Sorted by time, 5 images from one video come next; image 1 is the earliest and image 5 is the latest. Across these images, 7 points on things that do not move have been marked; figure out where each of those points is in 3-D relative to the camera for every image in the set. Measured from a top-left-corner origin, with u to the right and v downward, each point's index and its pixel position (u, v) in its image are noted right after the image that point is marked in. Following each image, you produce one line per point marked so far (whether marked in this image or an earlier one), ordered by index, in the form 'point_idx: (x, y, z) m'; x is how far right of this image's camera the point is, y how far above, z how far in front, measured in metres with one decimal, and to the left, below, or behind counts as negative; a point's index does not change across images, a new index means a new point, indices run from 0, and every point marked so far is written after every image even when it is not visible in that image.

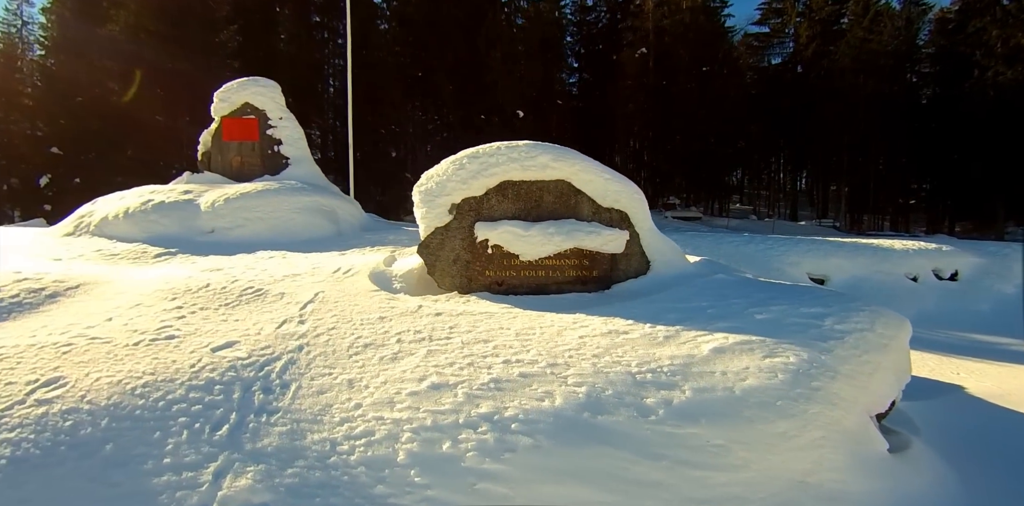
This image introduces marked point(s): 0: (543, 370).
0: (+0.3, -1.0, +4.4) m
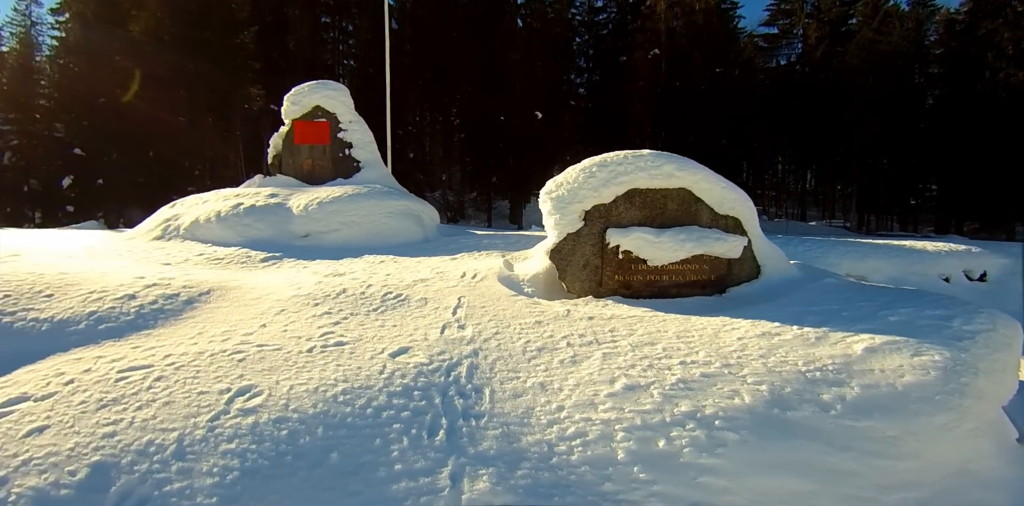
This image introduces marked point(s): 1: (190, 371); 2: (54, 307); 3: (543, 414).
0: (+1.9, -1.0, +4.7) m
1: (-2.8, -1.0, +4.6) m
2: (-4.8, -0.5, +5.6) m
3: (+0.3, -1.3, +4.3) m
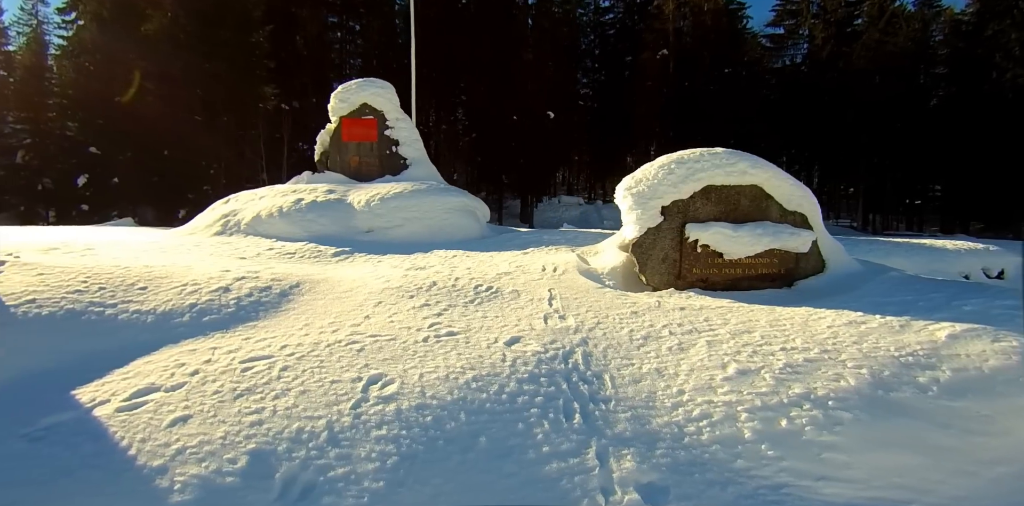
0: (+2.9, -1.0, +4.9) m
1: (-1.8, -1.0, +4.7) m
2: (-3.8, -0.5, +5.6) m
3: (+1.3, -1.2, +4.5) m
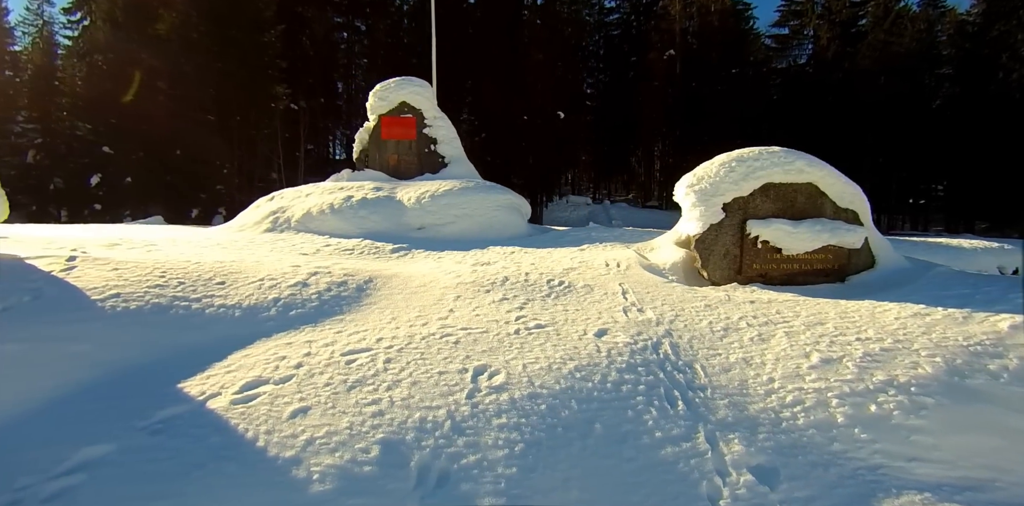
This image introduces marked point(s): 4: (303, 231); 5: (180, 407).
0: (+3.8, -0.9, +5.2) m
1: (-0.9, -0.9, +4.8) m
2: (-3.0, -0.4, +5.7) m
3: (+2.2, -1.2, +4.7) m
4: (-3.2, +0.3, +8.1) m
5: (-2.6, -1.2, +4.1) m
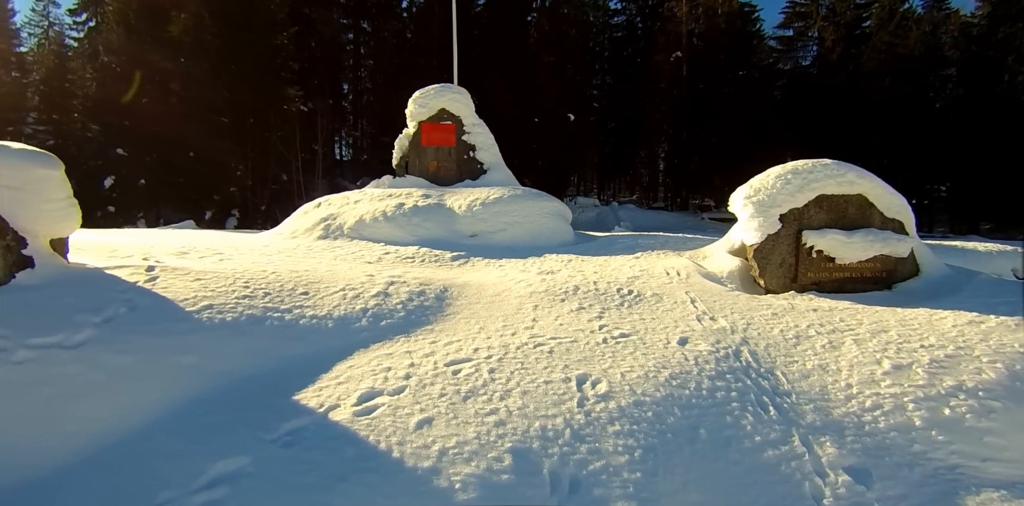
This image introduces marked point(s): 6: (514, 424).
0: (+4.6, -1.0, +5.5) m
1: (0.0, -1.0, +5.0) m
2: (-2.1, -0.6, +5.8) m
3: (+3.1, -1.3, +5.0) m
4: (-2.4, +0.2, +8.3) m
5: (-1.7, -1.3, +4.3) m
6: (0.0, -1.4, +4.3) m
